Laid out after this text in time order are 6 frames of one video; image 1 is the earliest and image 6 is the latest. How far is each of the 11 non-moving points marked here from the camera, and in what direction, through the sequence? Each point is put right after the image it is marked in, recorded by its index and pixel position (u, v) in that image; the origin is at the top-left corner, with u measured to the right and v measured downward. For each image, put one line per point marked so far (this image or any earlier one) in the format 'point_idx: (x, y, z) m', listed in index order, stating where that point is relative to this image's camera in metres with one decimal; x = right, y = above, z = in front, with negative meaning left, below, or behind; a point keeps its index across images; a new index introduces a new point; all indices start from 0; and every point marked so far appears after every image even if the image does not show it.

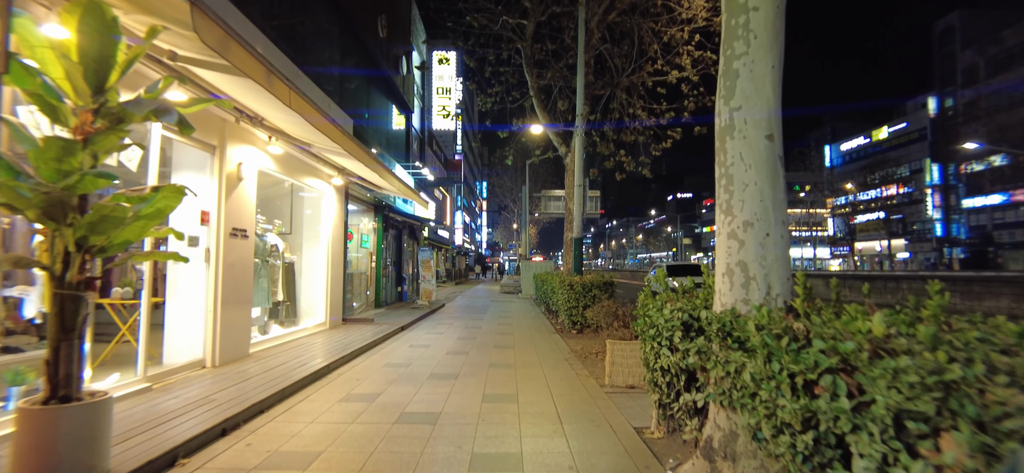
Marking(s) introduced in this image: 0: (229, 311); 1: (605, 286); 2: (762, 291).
0: (-4.4, -1.1, +6.4) m
1: (+2.2, -1.2, +9.9) m
2: (+1.8, -0.4, +3.0) m
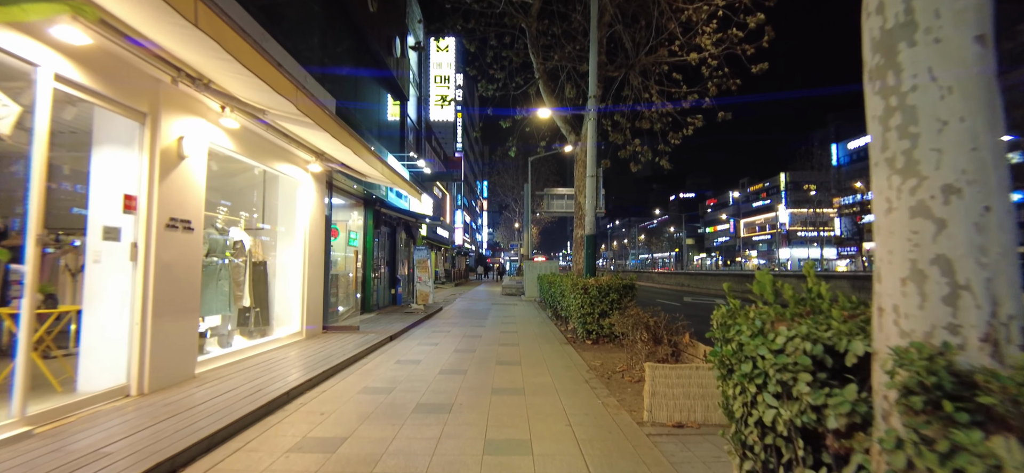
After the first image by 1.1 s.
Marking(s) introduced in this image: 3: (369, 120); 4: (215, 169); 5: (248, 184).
0: (-4.3, -1.1, +5.1) m
1: (+2.3, -1.1, +8.6) m
2: (+1.9, -0.3, +1.6) m
3: (-4.7, +3.8, +13.7) m
4: (-5.3, +1.2, +7.4) m
5: (-5.3, +1.1, +8.3) m
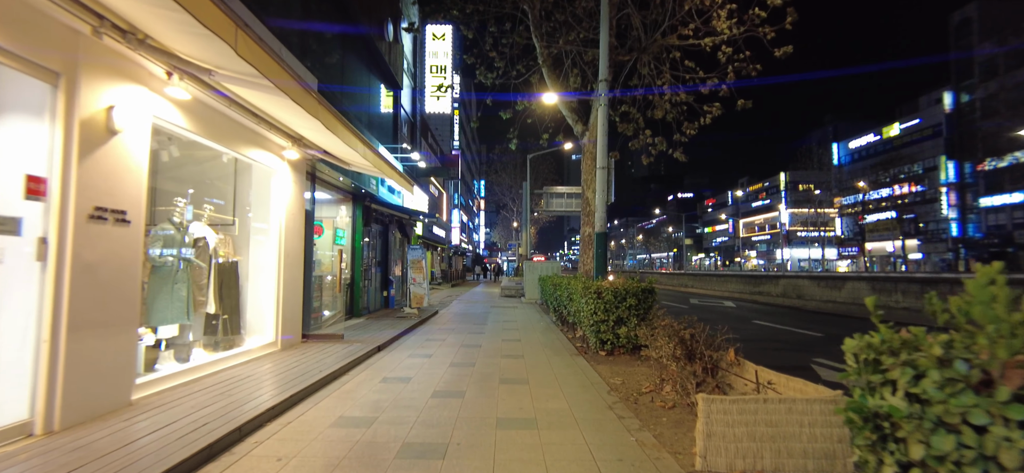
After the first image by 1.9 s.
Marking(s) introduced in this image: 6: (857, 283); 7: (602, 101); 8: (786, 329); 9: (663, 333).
0: (-4.2, -1.0, +4.1) m
1: (+2.4, -1.1, +7.6) m
2: (+2.0, -0.2, +0.7) m
3: (-4.7, +3.9, +12.7) m
4: (-5.2, +1.3, +6.4) m
5: (-5.2, +1.1, +7.3) m
6: (+13.8, -1.9, +16.5) m
7: (+2.2, +3.3, +10.0) m
8: (+8.4, -2.8, +12.6) m
9: (+2.1, -1.3, +5.6) m
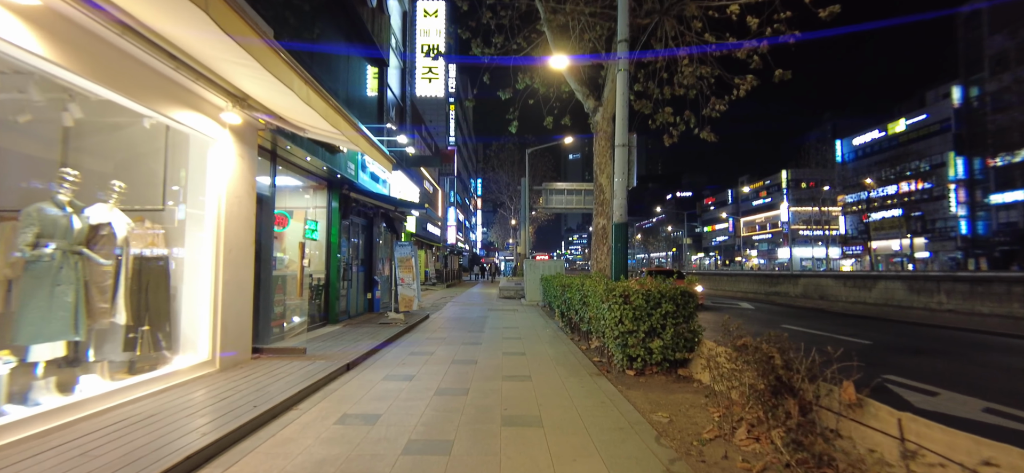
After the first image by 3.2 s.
0: (-4.1, -0.8, +2.4) m
1: (+2.5, -0.9, +6.0) m
2: (+2.1, -0.1, -0.9) m
3: (-4.7, +4.1, +11.0) m
4: (-5.2, +1.4, +4.7) m
5: (-5.2, +1.3, +5.6) m
6: (+13.8, -1.7, +15.0) m
7: (+2.2, +3.5, +8.4) m
8: (+8.4, -2.7, +11.1) m
9: (+2.1, -1.1, +4.0) m
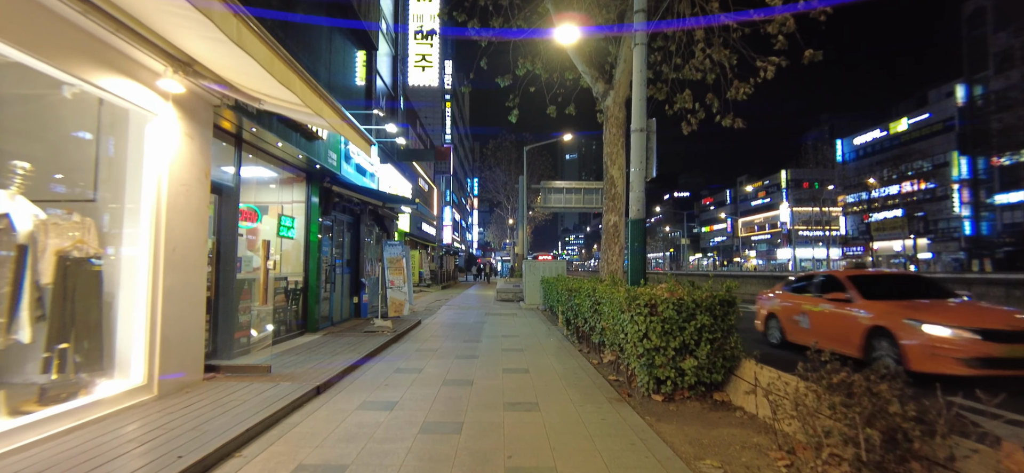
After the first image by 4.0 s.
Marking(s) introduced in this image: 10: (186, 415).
0: (-4.1, -0.8, +1.3) m
1: (+2.5, -0.9, +5.0) m
2: (+2.2, -0.1, -2.0) m
3: (-4.6, +4.1, +10.0) m
4: (-5.1, +1.5, +3.6) m
5: (-5.1, +1.3, +4.5) m
6: (+13.7, -1.7, +14.0) m
7: (+2.2, +3.5, +7.4) m
8: (+8.4, -2.7, +10.1) m
9: (+2.2, -1.1, +3.0) m
10: (-3.7, -2.0, +4.6) m
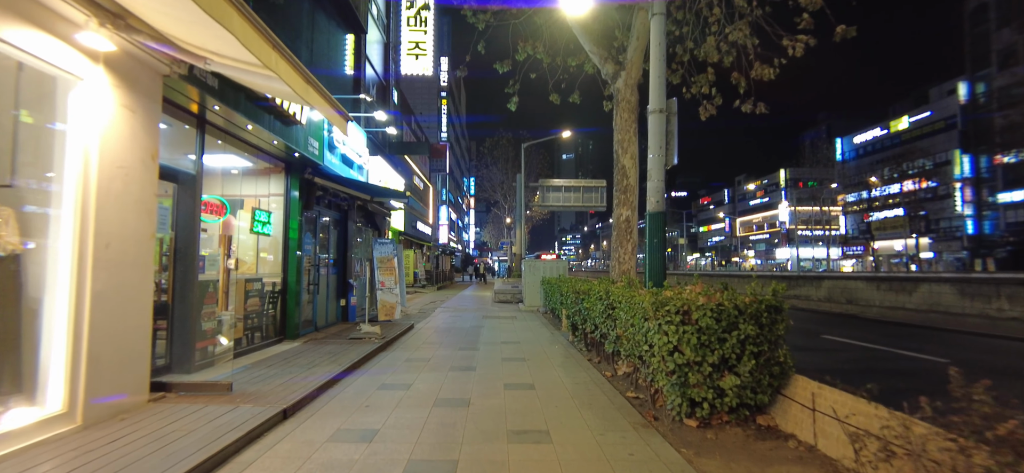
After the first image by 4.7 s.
0: (-4.0, -0.7, +0.5) m
1: (+2.6, -0.8, +4.1) m
2: (+2.3, 0.0, -2.8) m
3: (-4.6, +4.2, +9.1) m
4: (-5.0, +1.6, +2.8) m
5: (-5.1, +1.4, +3.6) m
6: (+13.7, -1.6, +13.3) m
7: (+2.3, +3.6, +6.6) m
8: (+8.4, -2.6, +9.3) m
9: (+2.3, -1.0, +2.2) m
10: (-3.6, -1.9, +3.7) m
